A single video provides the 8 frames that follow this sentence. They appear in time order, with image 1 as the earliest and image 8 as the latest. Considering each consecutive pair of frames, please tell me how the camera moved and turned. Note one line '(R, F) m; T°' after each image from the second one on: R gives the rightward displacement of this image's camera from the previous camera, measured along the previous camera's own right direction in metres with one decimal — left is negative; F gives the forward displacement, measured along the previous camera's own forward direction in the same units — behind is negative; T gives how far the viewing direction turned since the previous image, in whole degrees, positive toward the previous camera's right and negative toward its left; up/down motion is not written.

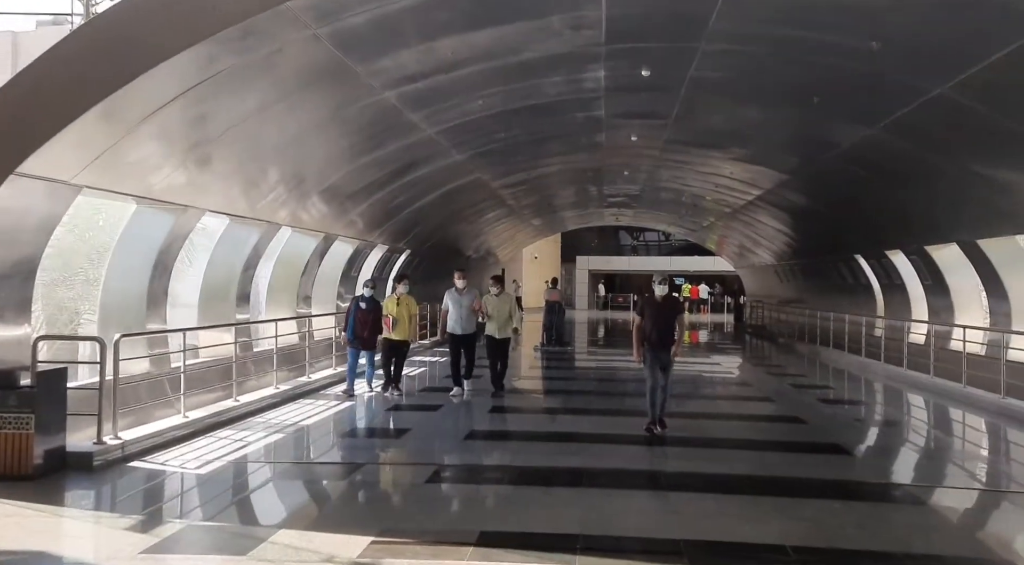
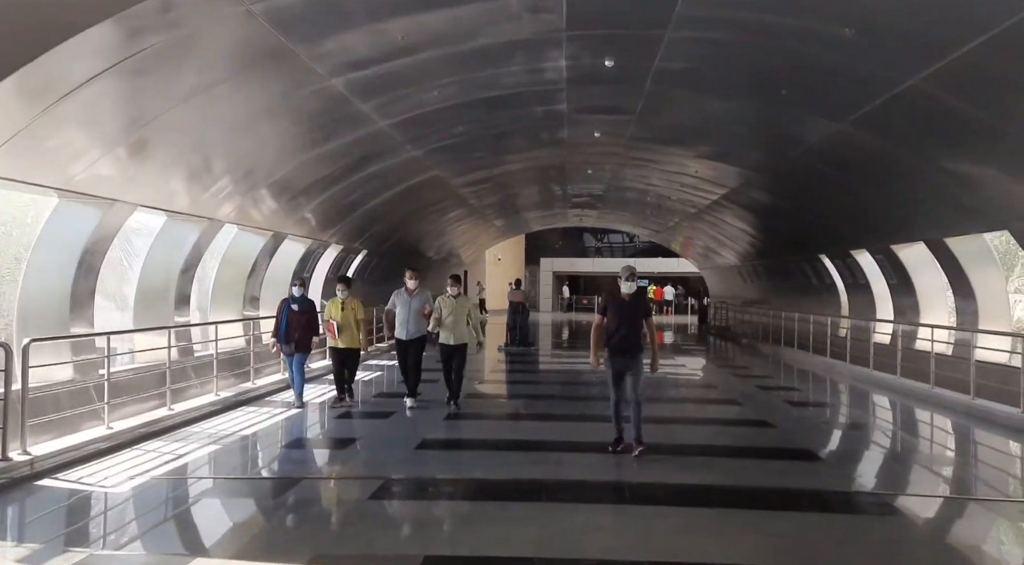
(+0.1, +0.4) m; +3°
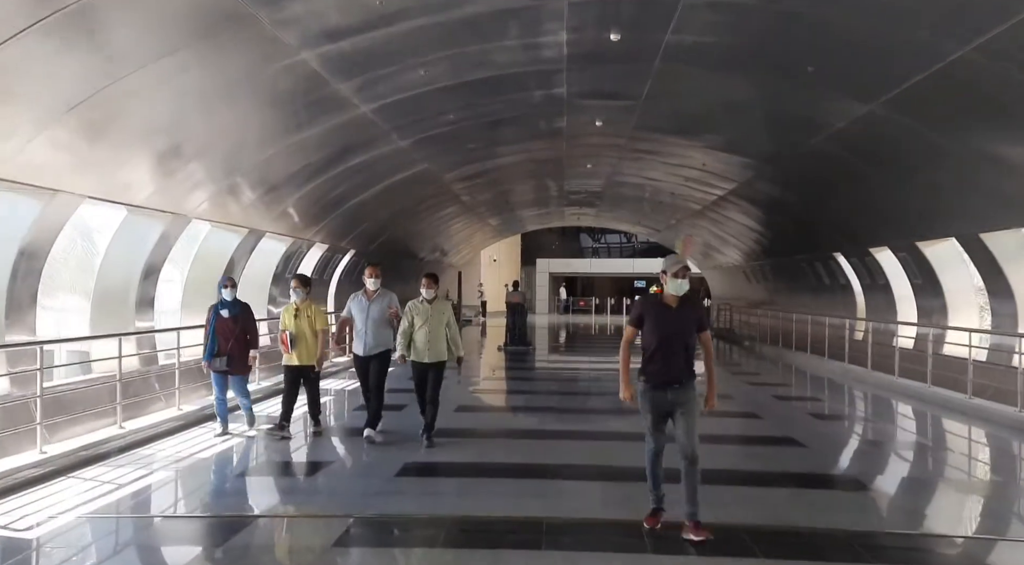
(0.0, +0.8) m; 0°
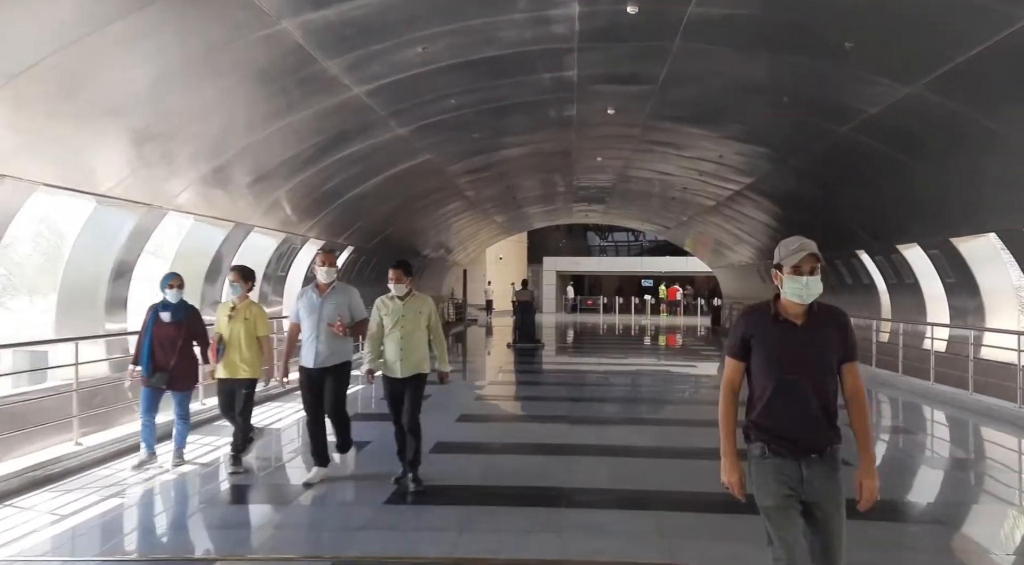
(0.0, +0.7) m; 0°
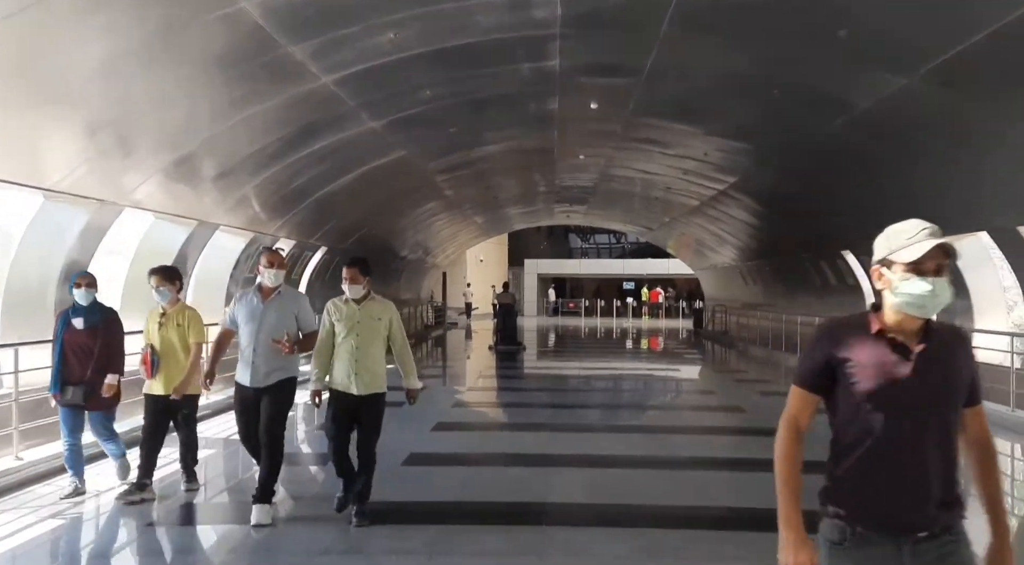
(0.0, +0.4) m; +2°
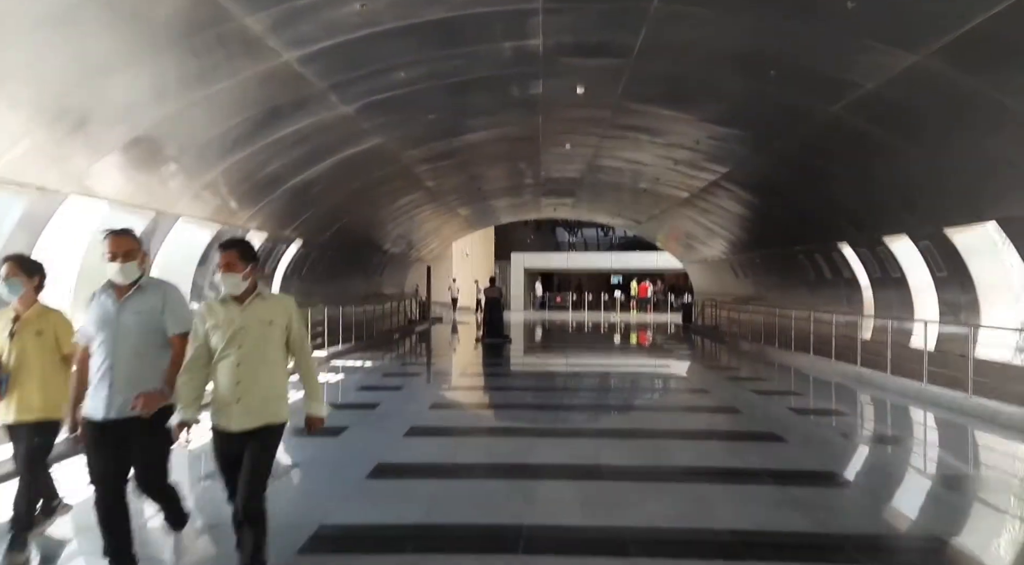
(+0.1, +0.5) m; +1°
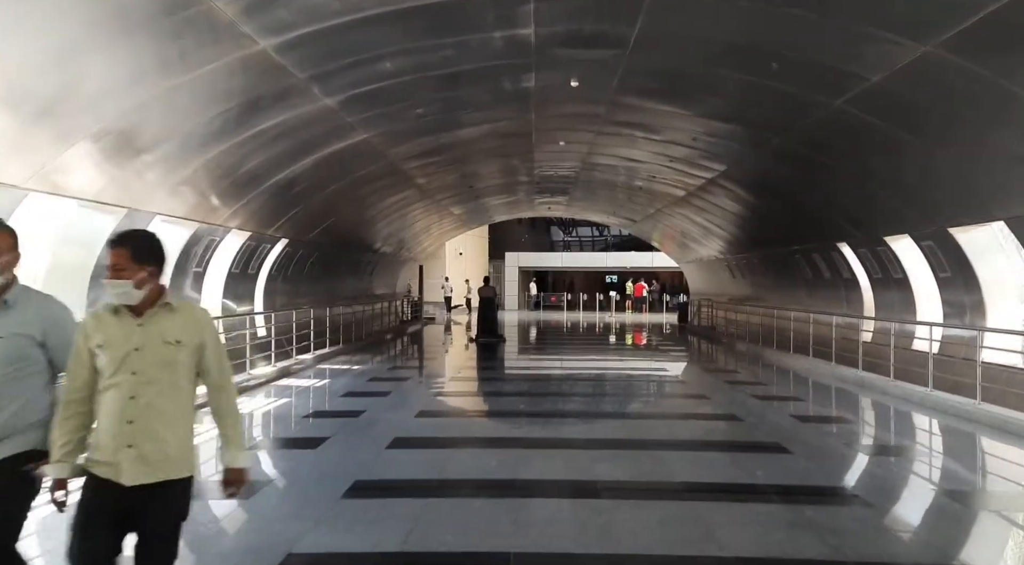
(+0.1, +0.4) m; 0°
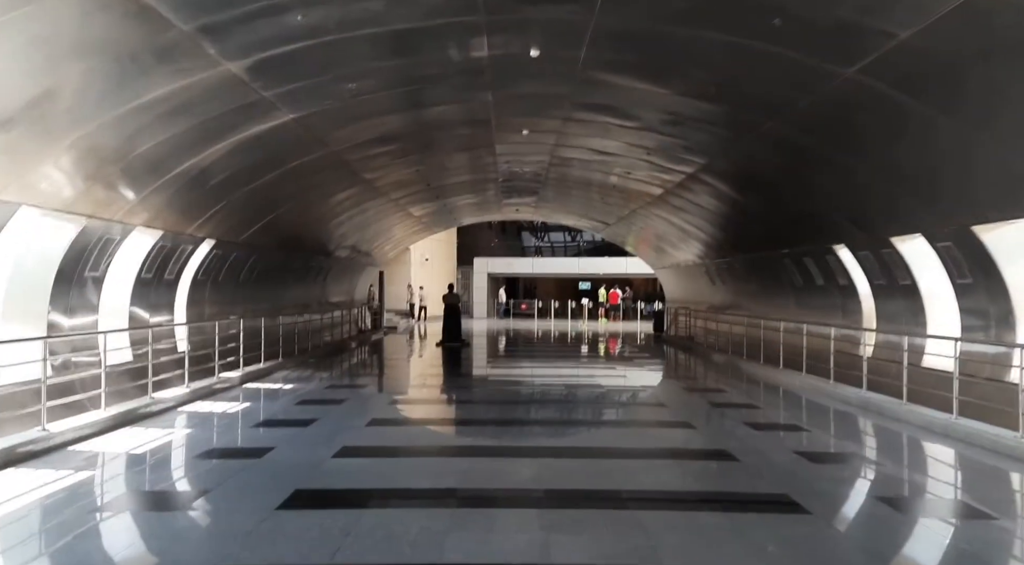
(+0.3, +1.5) m; +2°
